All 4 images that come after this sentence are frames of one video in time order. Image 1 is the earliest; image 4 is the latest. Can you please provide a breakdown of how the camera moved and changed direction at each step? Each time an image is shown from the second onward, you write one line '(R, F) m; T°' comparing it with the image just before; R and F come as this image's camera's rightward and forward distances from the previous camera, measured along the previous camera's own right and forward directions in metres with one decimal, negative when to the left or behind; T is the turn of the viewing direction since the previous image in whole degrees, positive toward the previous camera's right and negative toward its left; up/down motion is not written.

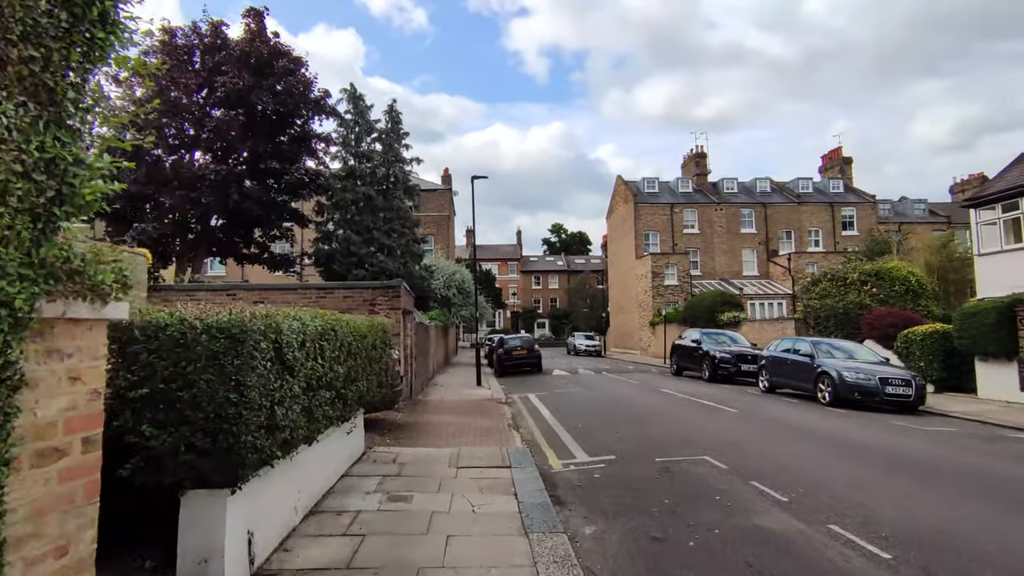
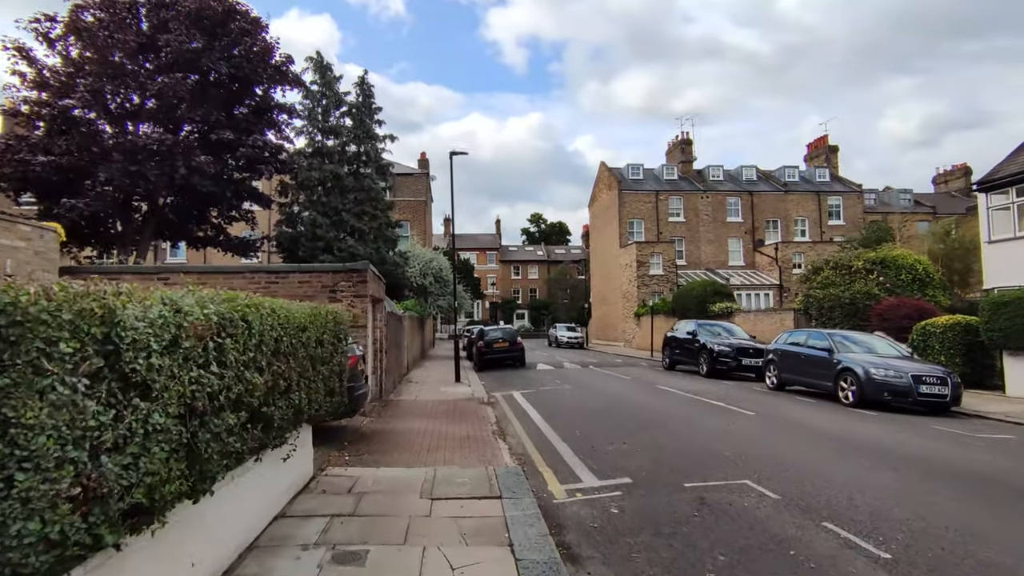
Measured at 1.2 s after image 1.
(-0.1, +1.6) m; +2°
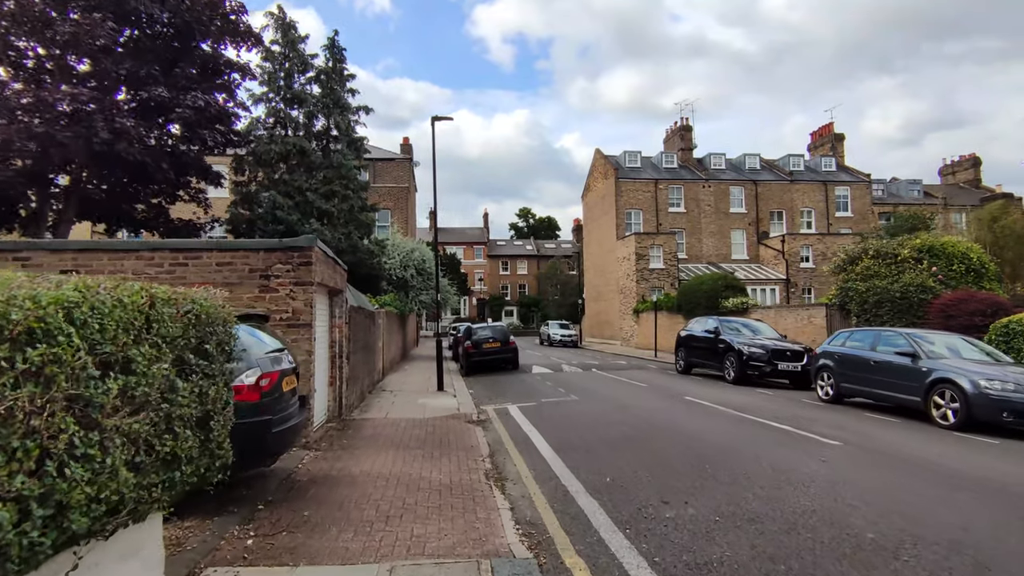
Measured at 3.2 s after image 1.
(-0.2, +2.7) m; +1°
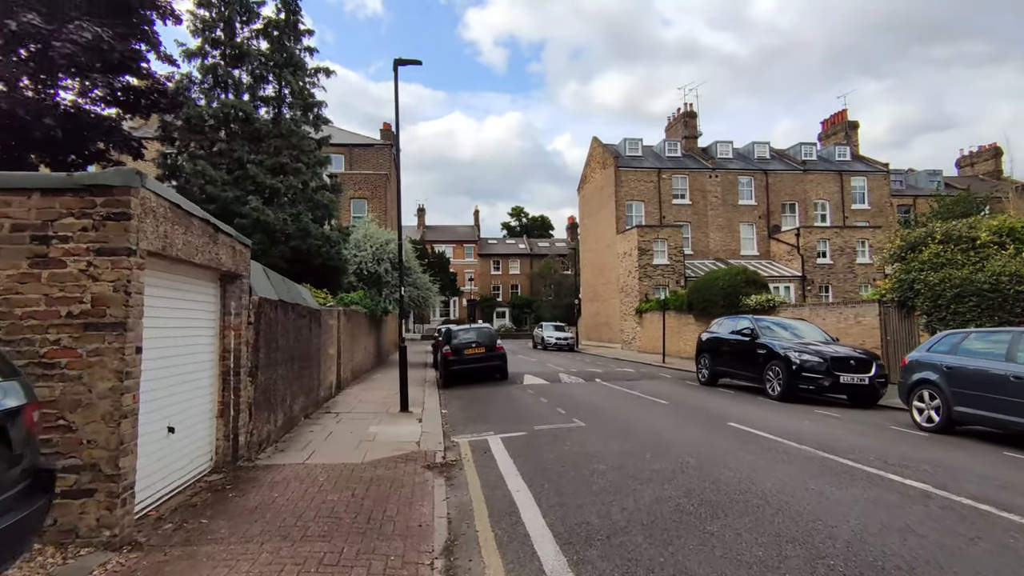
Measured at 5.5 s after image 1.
(+0.2, +3.2) m; +1°
